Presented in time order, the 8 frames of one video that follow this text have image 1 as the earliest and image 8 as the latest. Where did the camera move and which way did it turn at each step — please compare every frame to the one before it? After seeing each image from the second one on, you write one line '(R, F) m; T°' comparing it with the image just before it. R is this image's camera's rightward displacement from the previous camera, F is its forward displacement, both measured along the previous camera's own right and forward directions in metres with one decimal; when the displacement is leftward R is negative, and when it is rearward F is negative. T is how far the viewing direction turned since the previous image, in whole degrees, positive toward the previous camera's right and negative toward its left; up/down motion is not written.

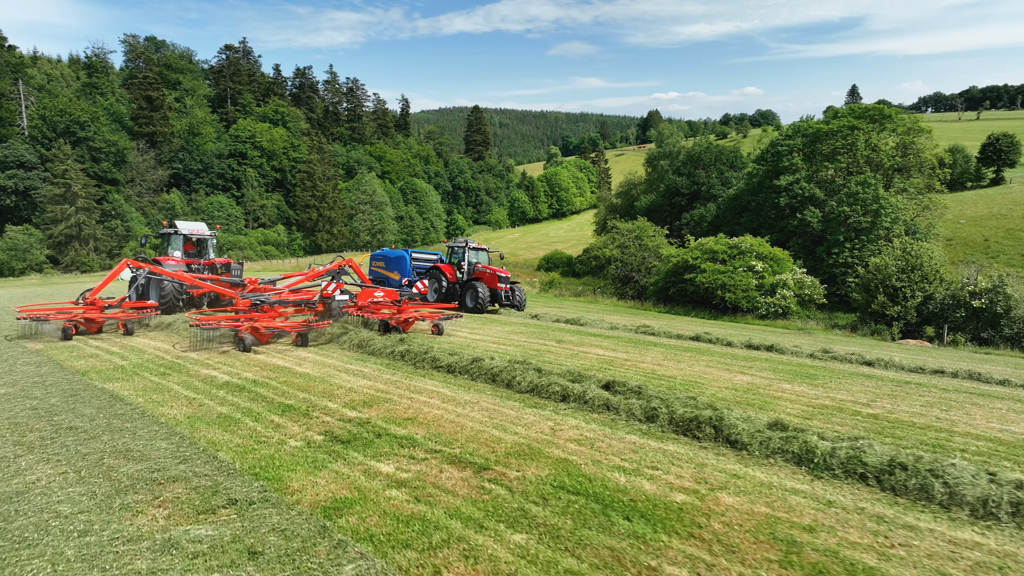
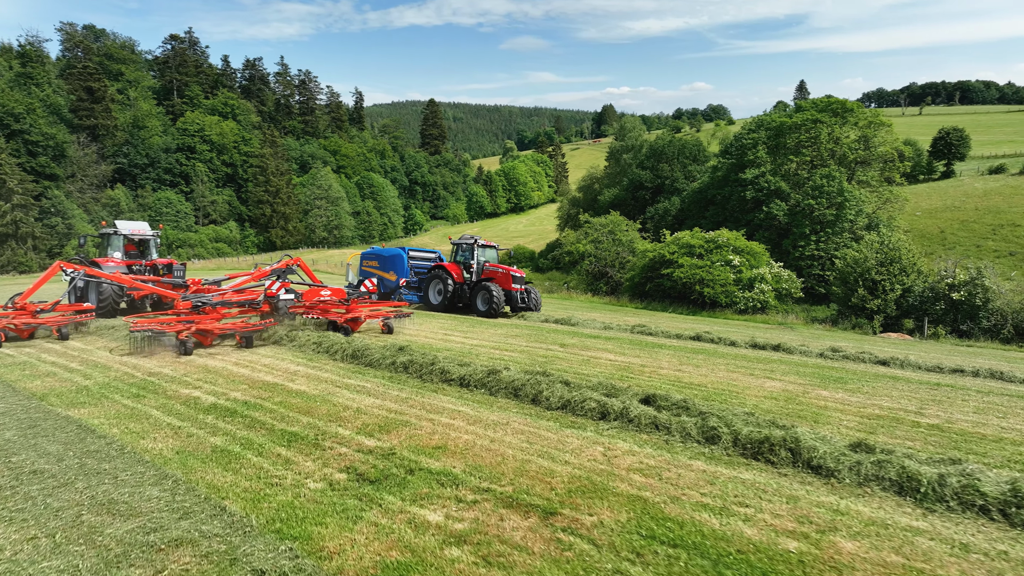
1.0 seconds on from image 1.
(-0.7, +0.8) m; +4°
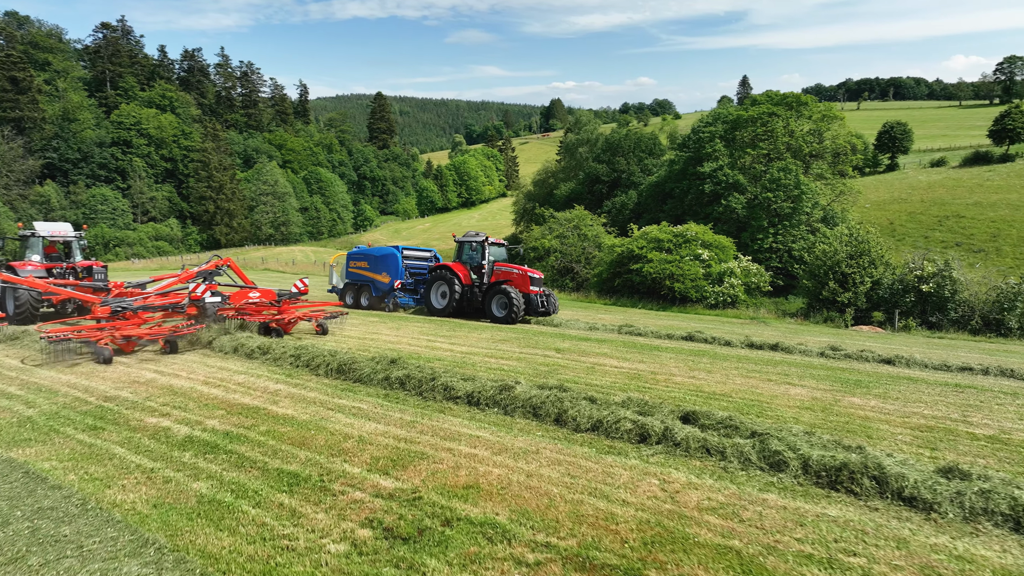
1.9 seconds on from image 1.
(-0.6, +0.8) m; +4°
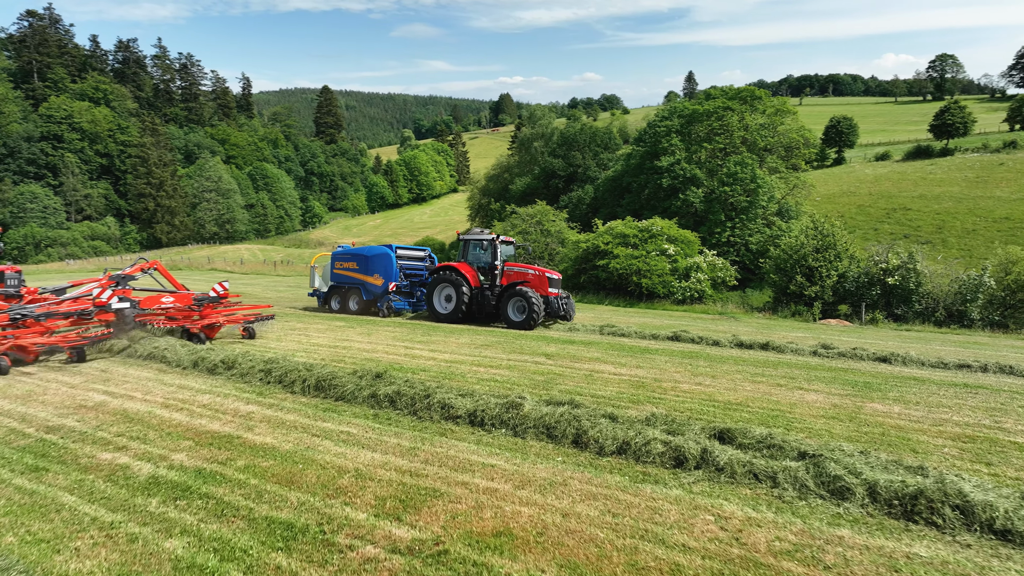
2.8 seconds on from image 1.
(-0.5, +0.7) m; +4°
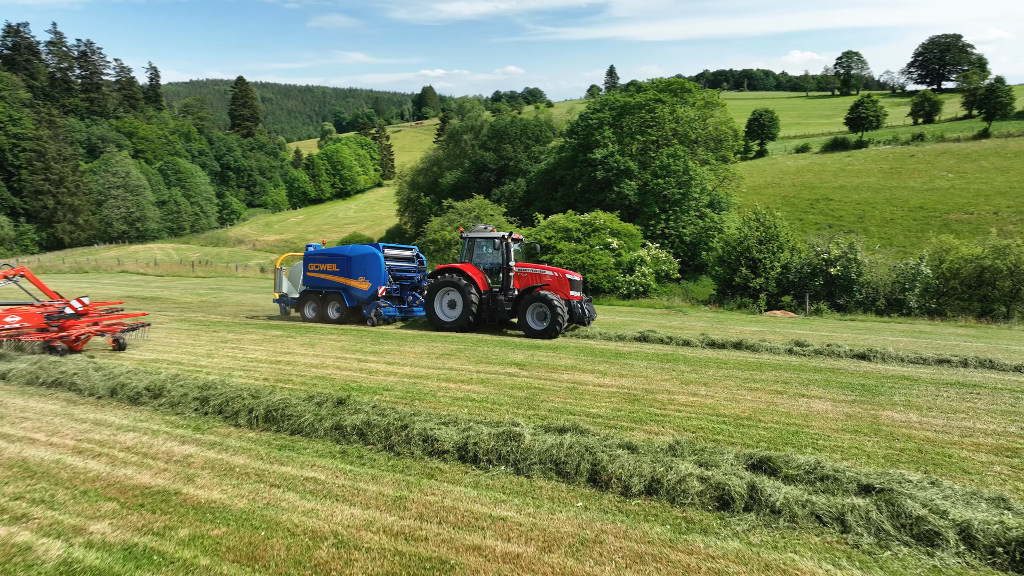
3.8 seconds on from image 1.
(-0.5, +0.9) m; +6°
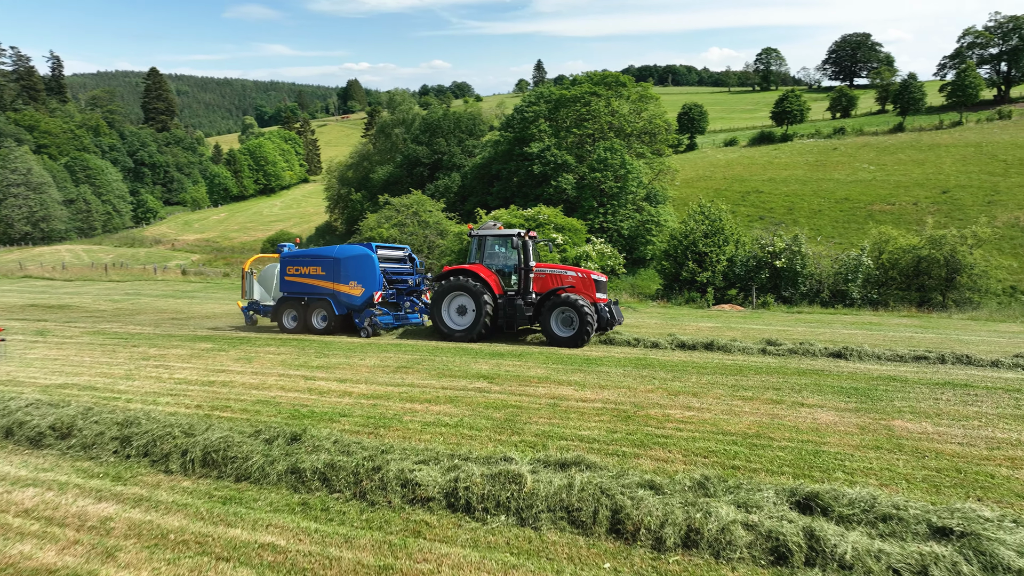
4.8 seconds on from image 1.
(-0.4, +0.8) m; +6°
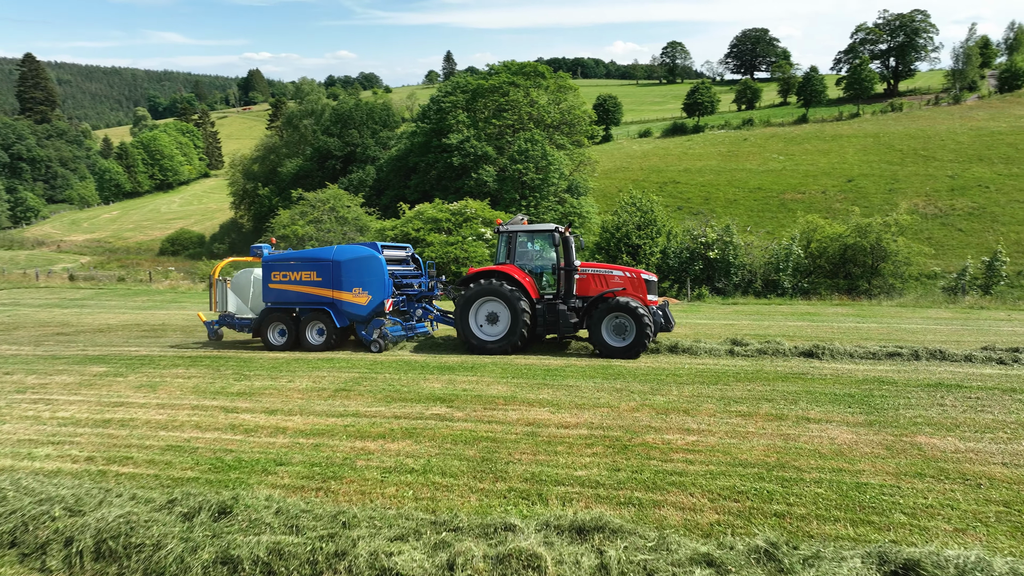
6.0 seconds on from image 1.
(-0.4, +1.1) m; +7°
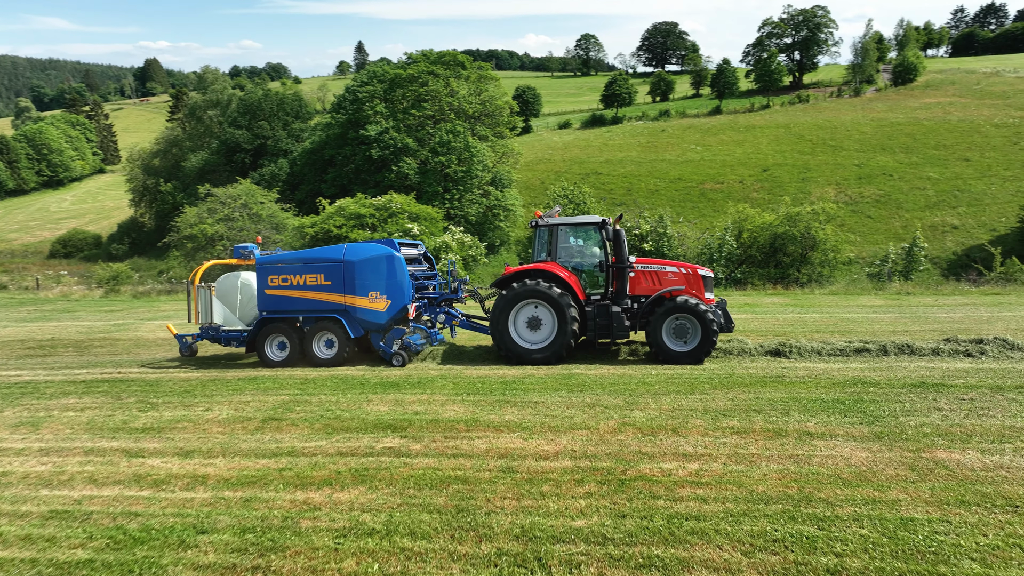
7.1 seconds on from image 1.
(-0.3, +0.9) m; +7°
